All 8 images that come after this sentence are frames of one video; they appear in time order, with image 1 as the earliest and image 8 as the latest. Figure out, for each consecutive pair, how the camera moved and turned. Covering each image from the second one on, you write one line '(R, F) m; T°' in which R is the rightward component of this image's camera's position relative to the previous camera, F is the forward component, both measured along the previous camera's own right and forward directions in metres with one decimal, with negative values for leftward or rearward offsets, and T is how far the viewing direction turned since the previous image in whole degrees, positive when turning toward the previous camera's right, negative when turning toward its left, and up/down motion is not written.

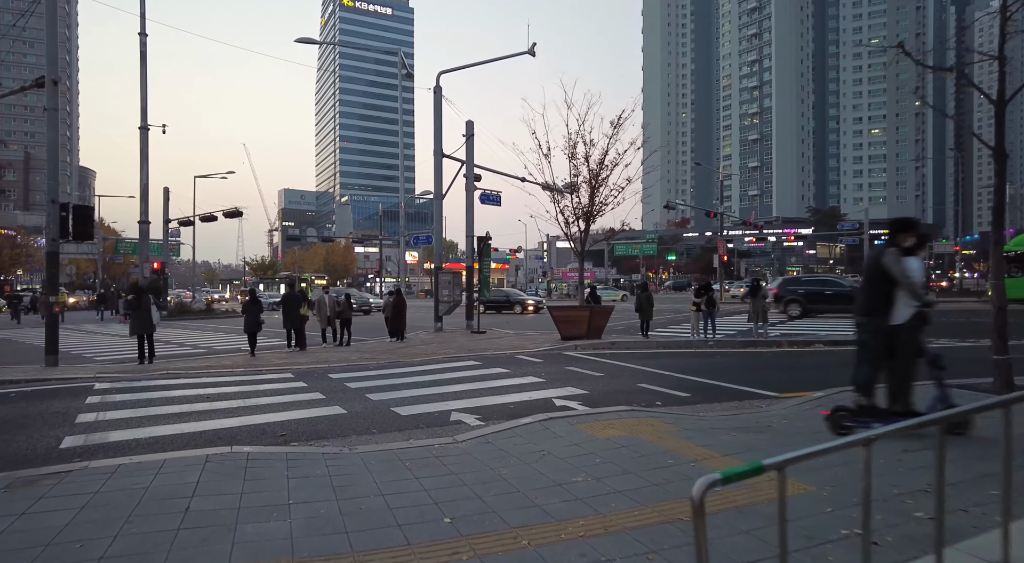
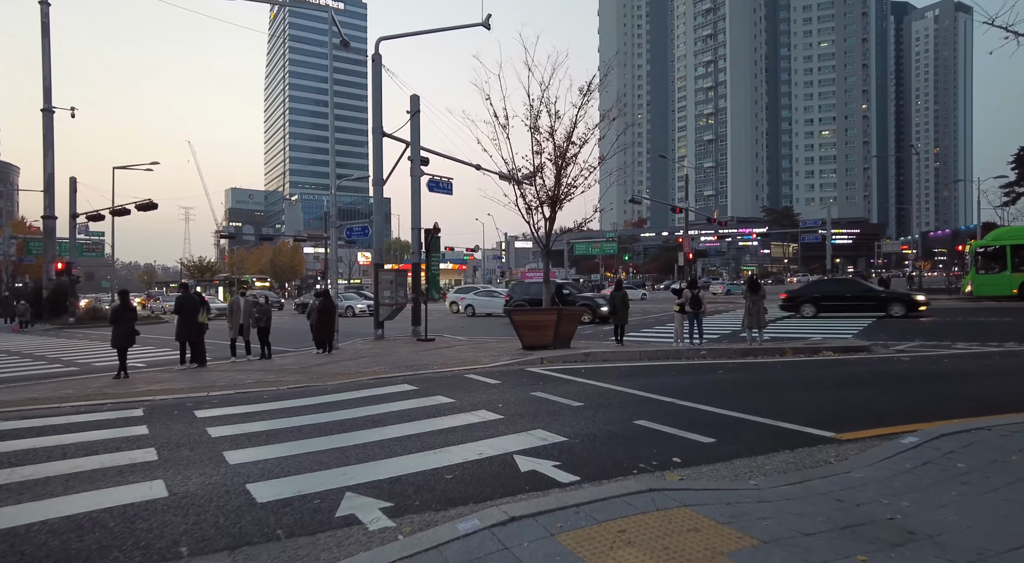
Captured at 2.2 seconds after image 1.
(+0.2, +3.1) m; +4°
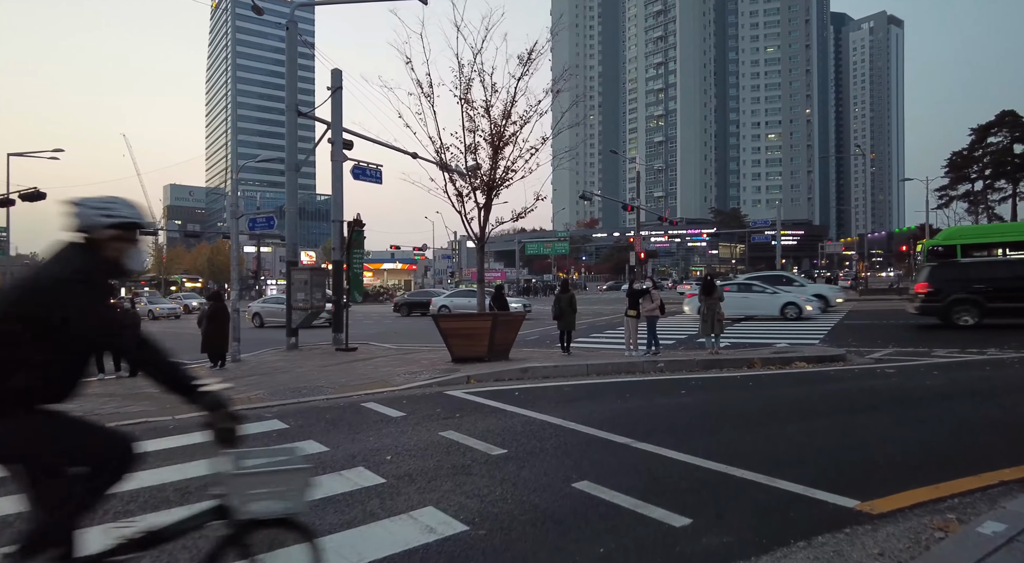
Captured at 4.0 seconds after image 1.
(+0.5, +2.2) m; +4°
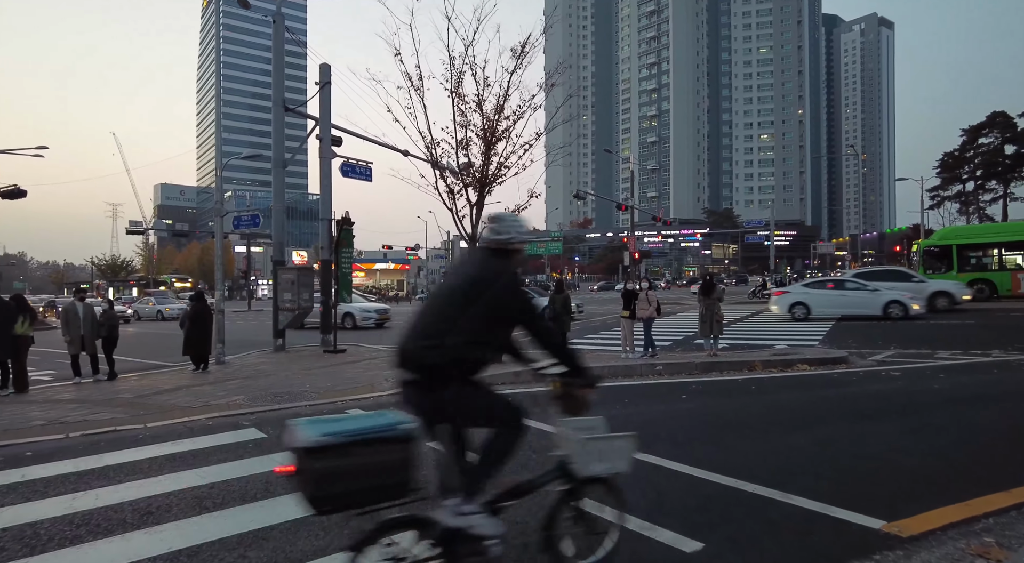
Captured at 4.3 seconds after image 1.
(0.0, +0.4) m; +1°
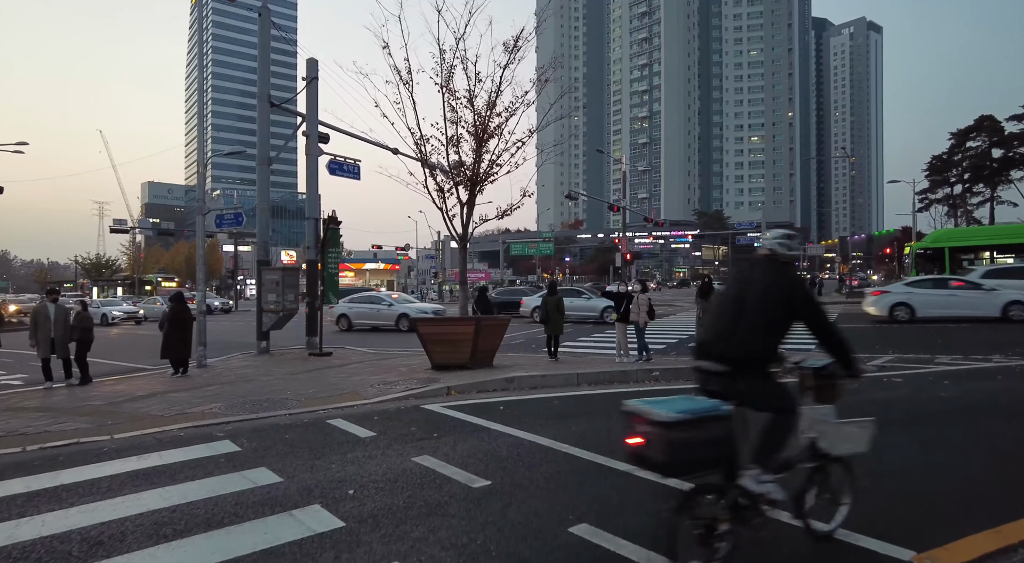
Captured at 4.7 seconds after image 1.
(0.0, +0.4) m; +1°
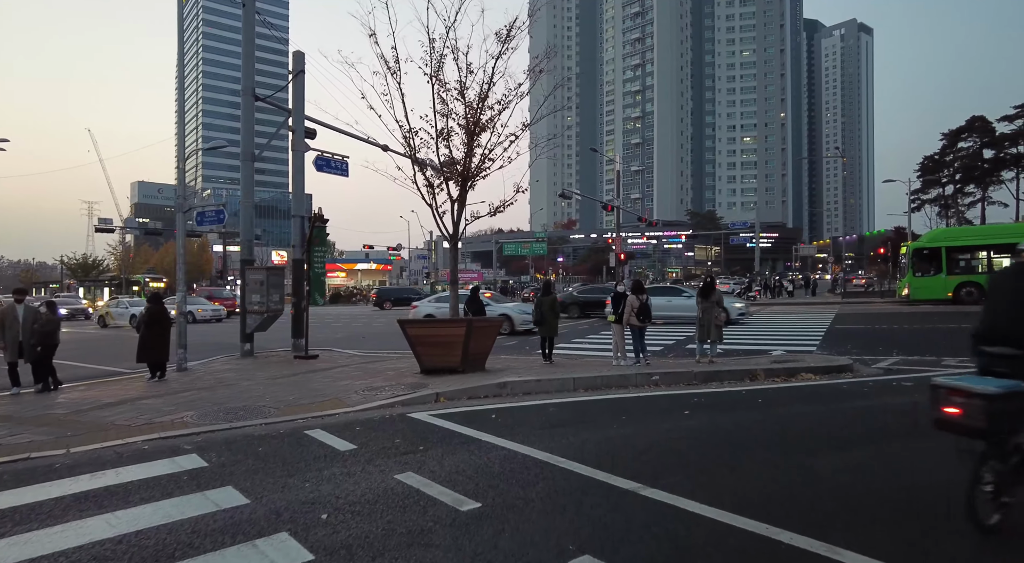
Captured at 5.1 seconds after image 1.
(0.0, +0.5) m; +1°
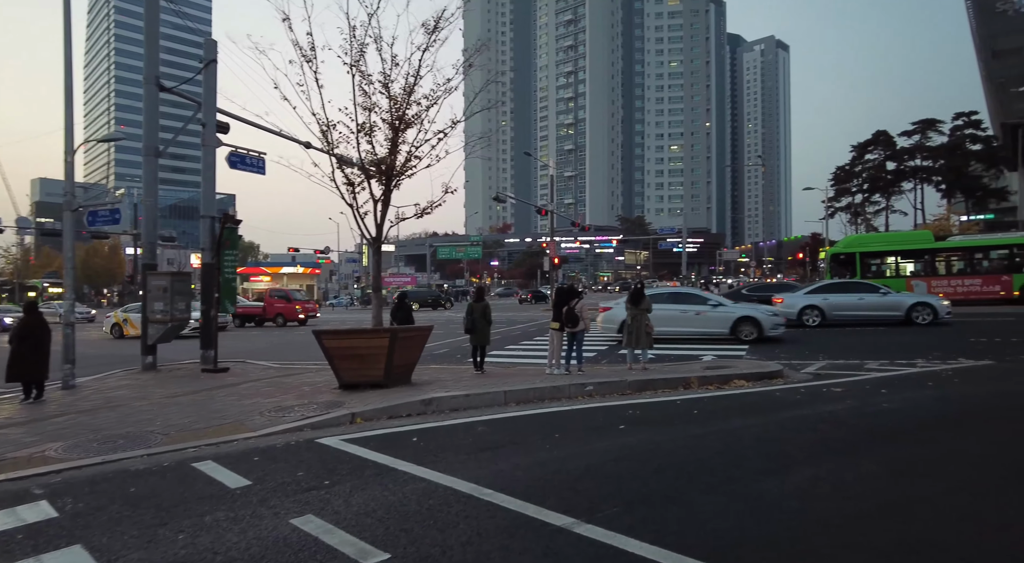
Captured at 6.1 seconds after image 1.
(+0.1, +0.6) m; +6°
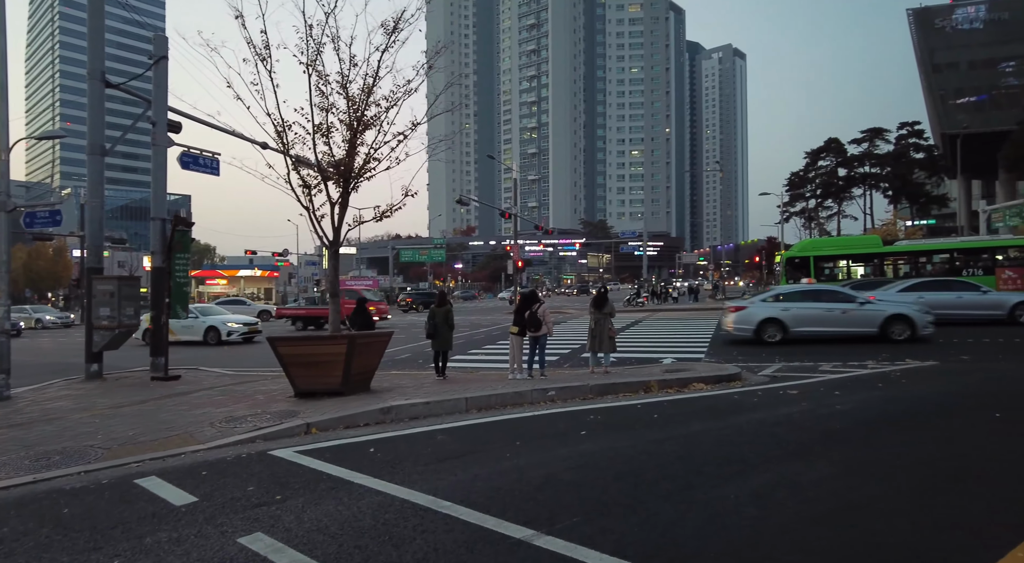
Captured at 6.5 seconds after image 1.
(0.0, +0.1) m; +3°
